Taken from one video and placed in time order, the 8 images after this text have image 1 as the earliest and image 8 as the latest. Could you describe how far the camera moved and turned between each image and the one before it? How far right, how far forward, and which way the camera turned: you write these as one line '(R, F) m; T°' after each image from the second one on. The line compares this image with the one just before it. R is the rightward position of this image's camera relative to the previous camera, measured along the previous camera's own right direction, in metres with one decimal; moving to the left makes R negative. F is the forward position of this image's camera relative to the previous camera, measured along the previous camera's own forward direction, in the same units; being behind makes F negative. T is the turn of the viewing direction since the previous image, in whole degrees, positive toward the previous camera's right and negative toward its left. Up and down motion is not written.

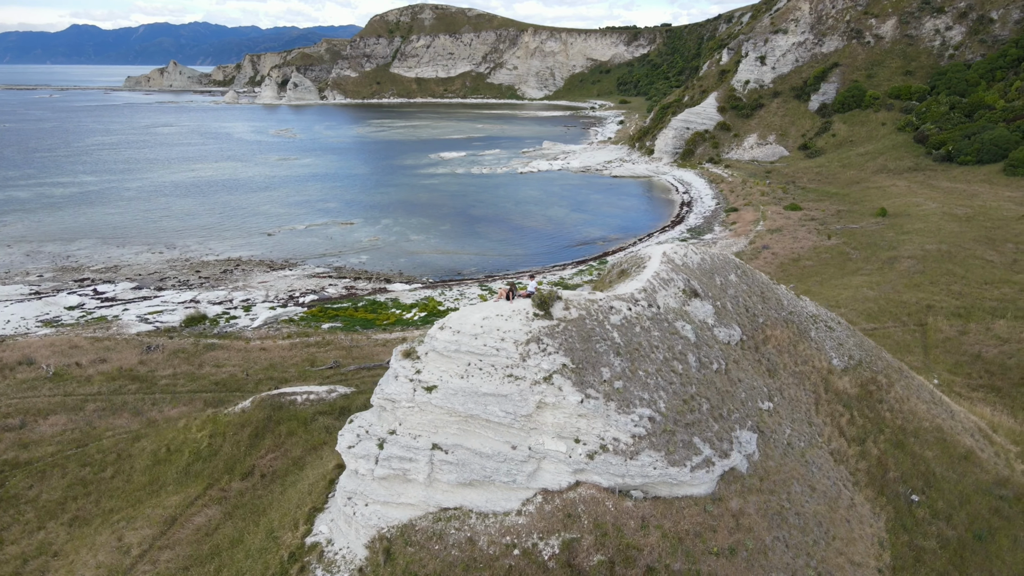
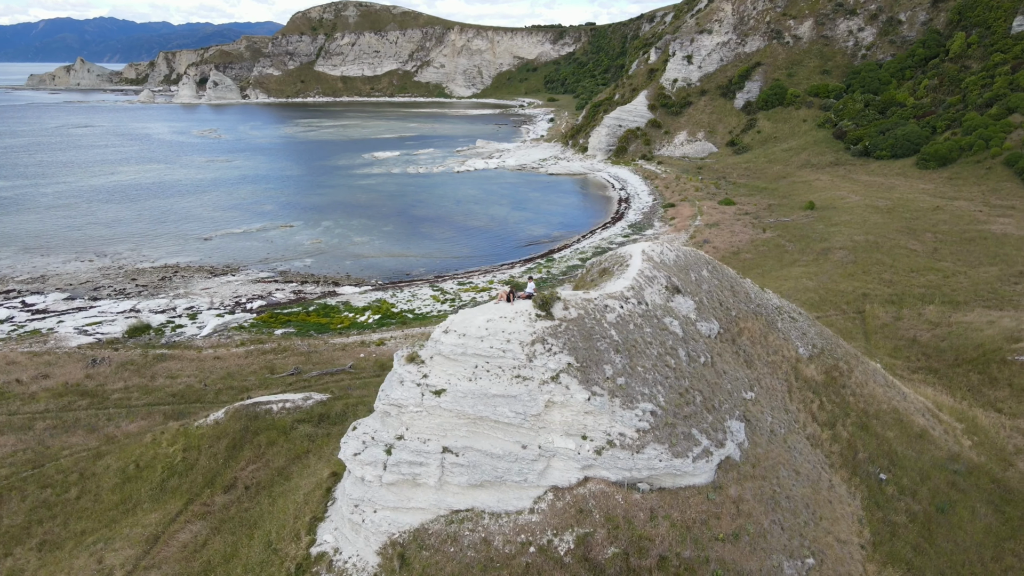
(-1.0, -0.1) m; +5°
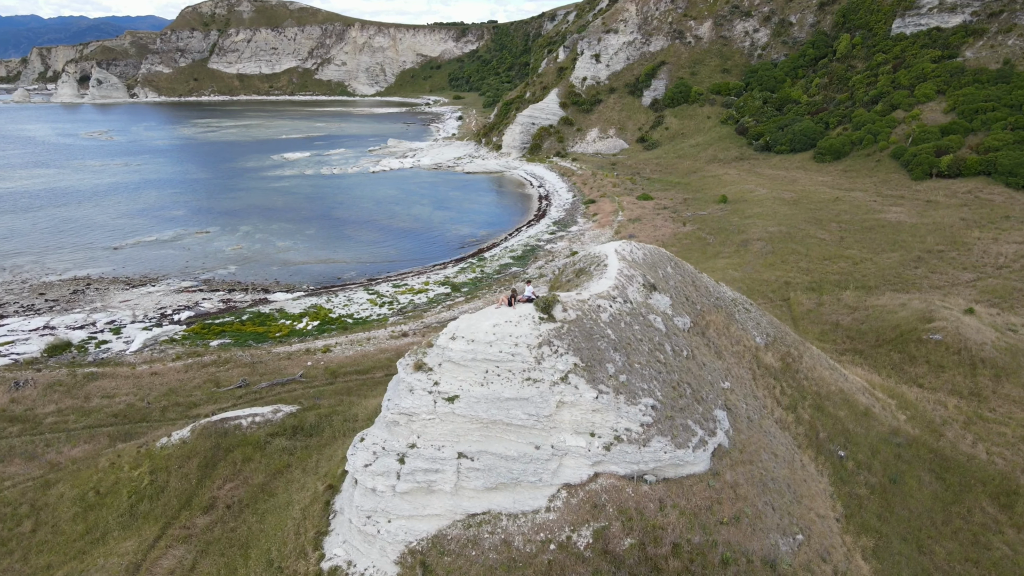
(-1.3, -0.1) m; +7°
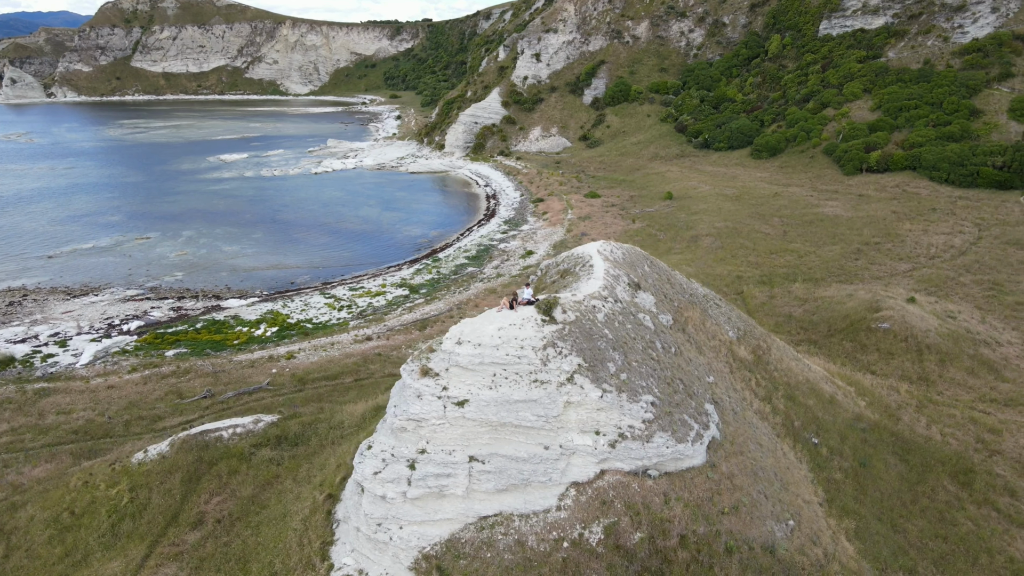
(-0.9, -0.1) m; +5°
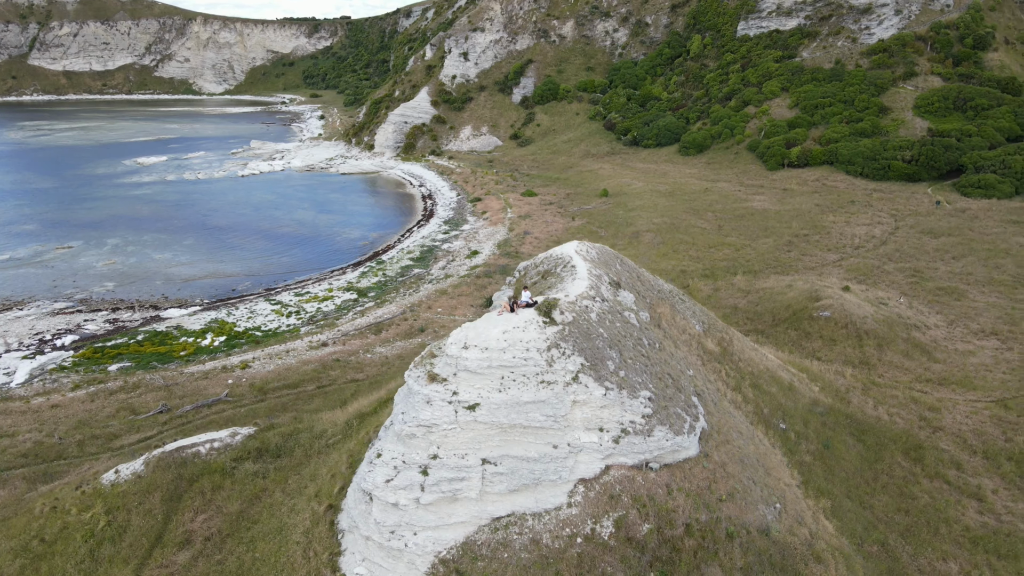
(-1.1, -0.1) m; +6°
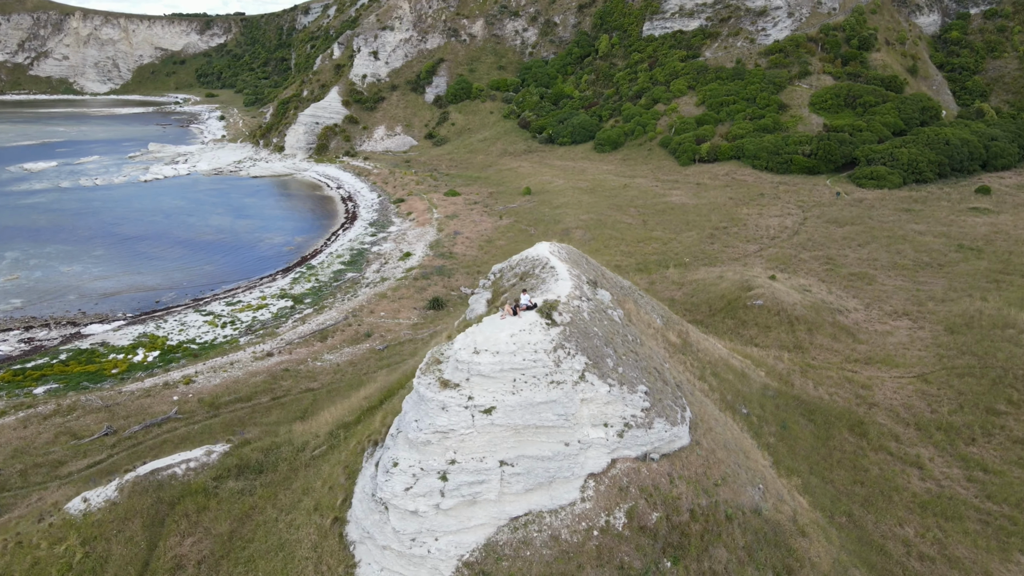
(-1.4, -0.1) m; +7°
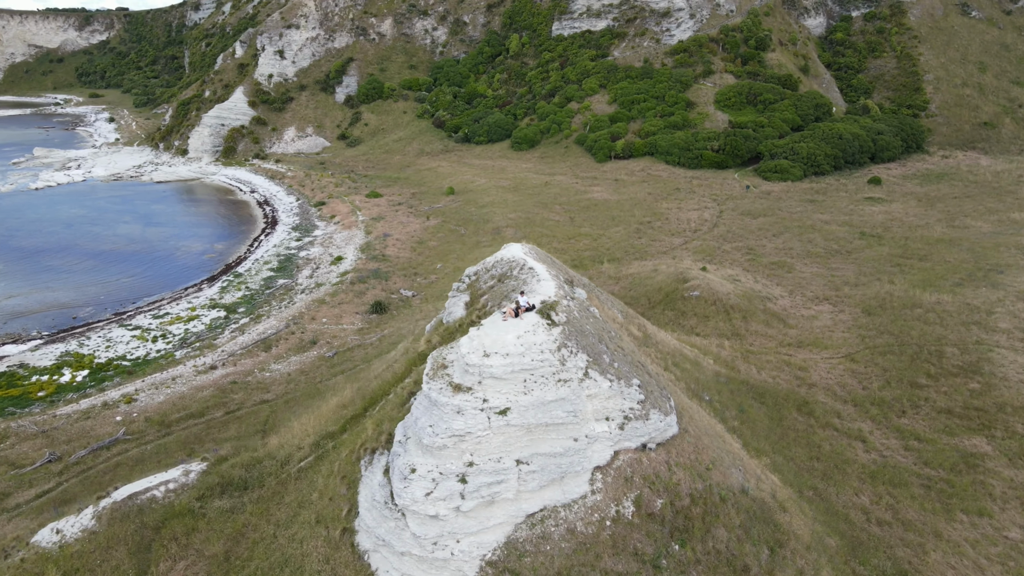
(-1.4, -0.1) m; +7°
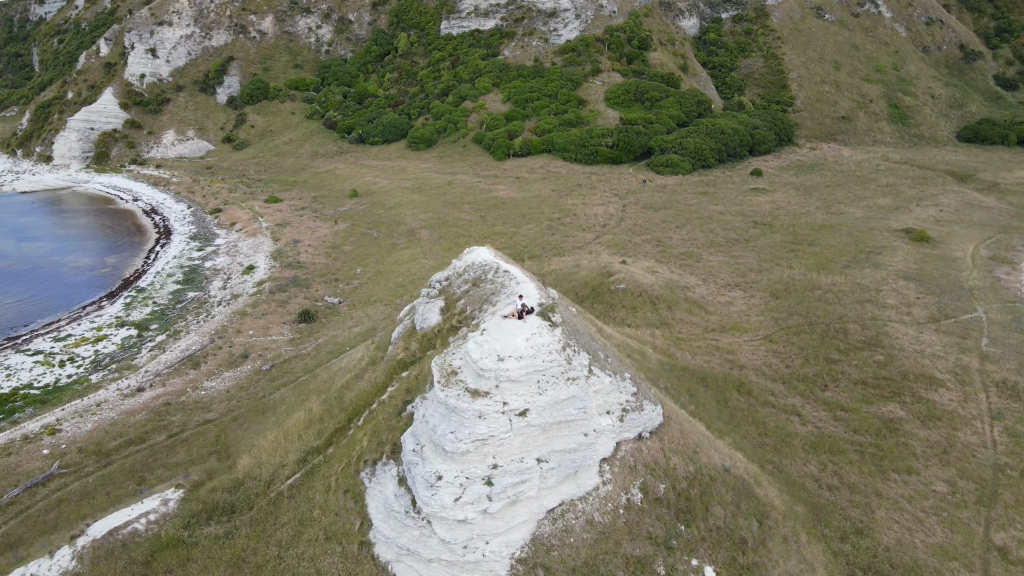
(-1.9, -0.1) m; +9°
